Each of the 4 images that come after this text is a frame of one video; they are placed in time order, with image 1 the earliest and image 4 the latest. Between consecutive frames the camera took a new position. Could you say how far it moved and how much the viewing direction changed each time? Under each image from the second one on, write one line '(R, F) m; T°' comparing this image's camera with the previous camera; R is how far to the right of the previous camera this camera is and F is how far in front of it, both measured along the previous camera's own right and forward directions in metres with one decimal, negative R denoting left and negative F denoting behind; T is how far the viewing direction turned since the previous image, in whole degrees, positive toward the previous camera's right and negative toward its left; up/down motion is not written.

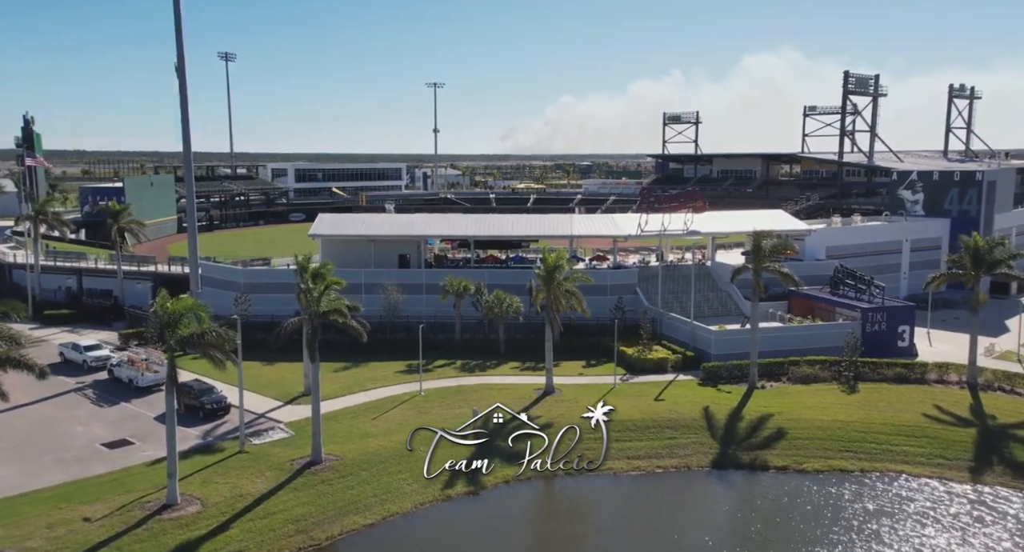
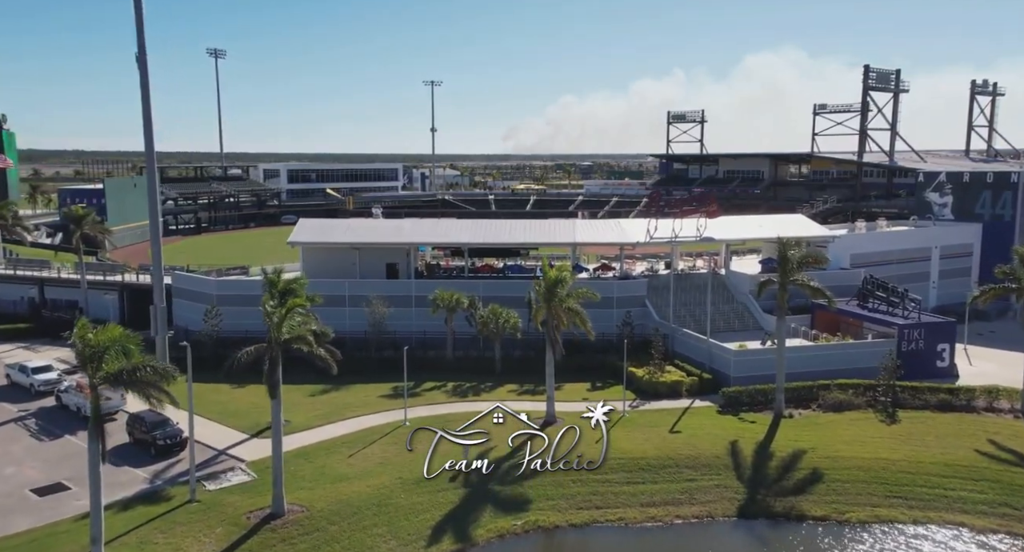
(+0.2, +4.3) m; 0°
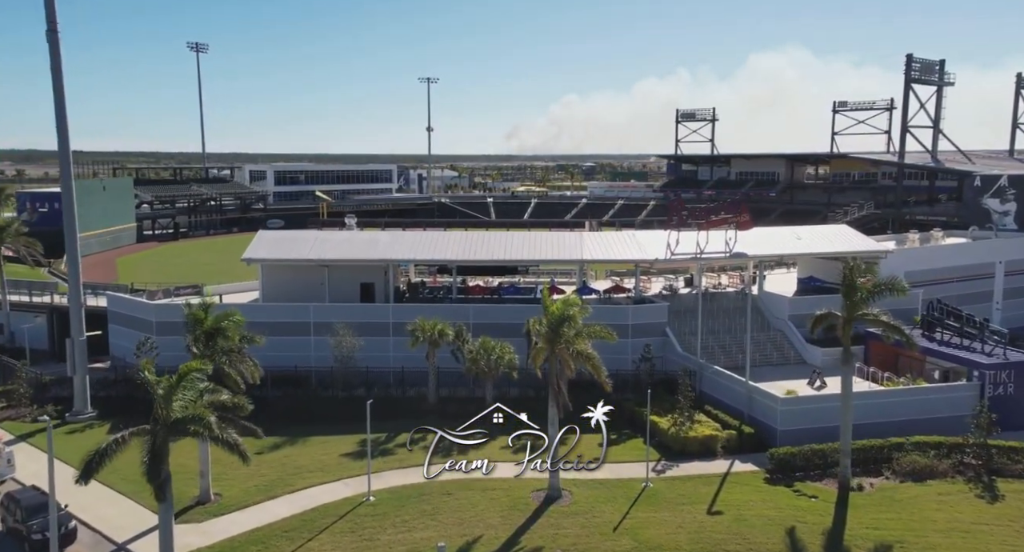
(+0.3, +7.3) m; 0°
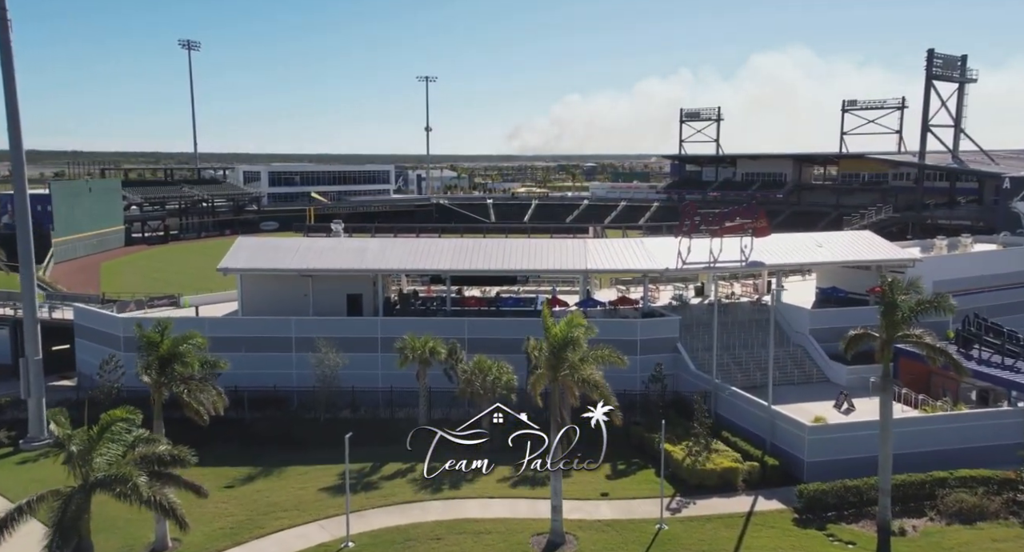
(+0.1, +3.0) m; 0°
